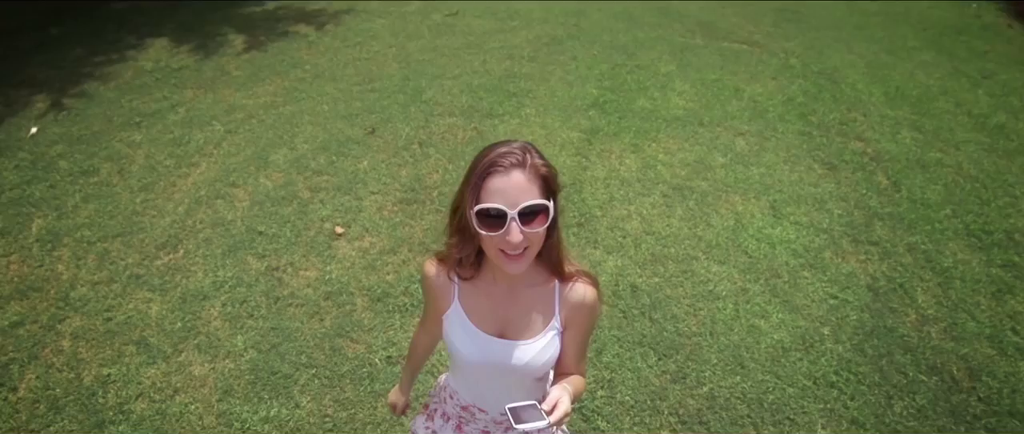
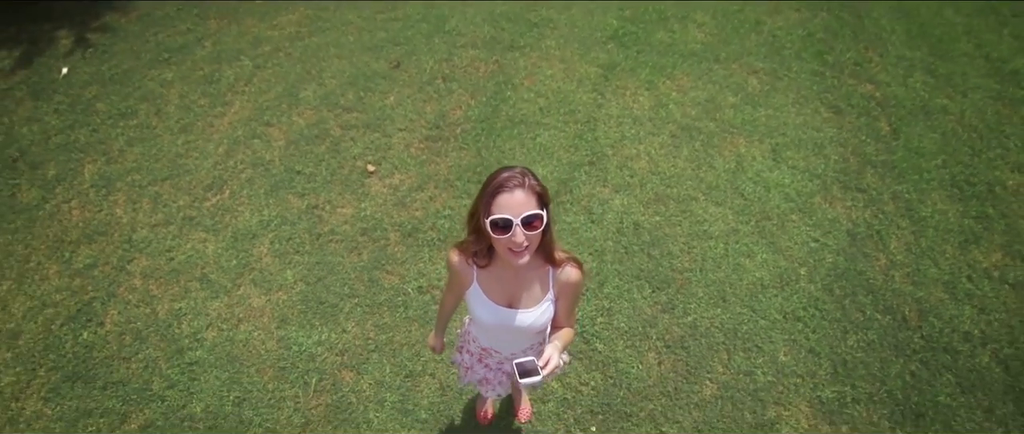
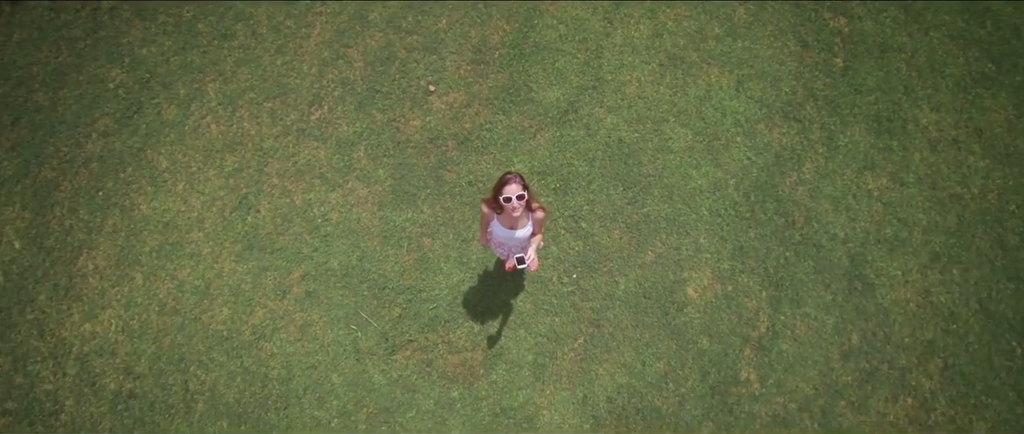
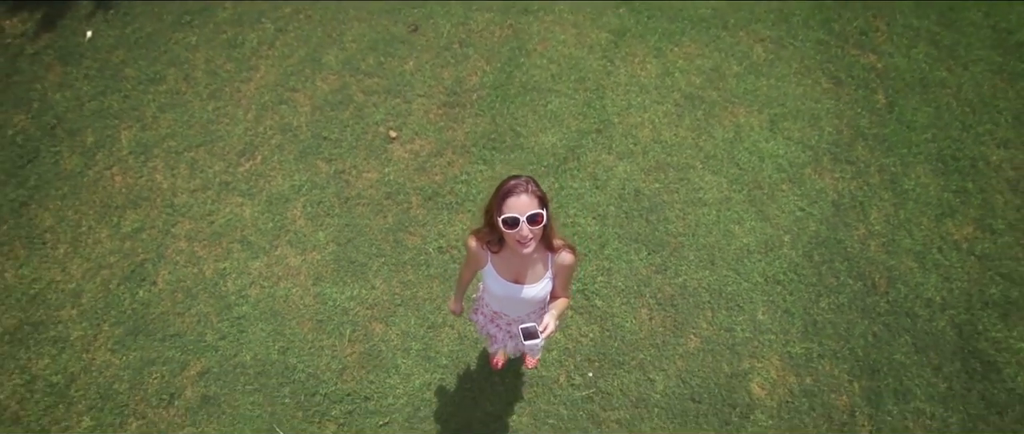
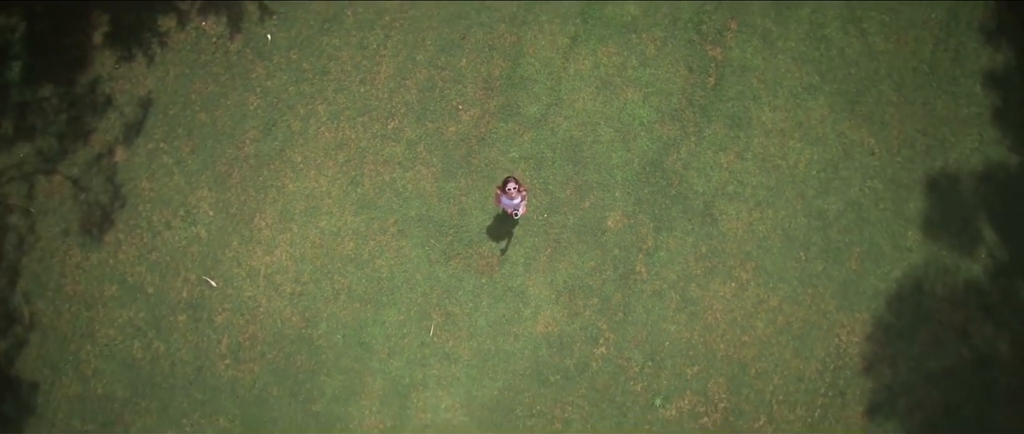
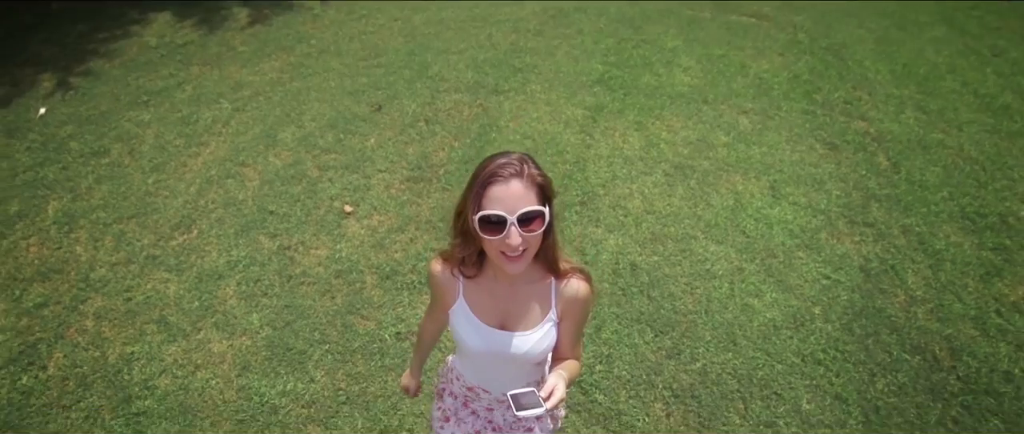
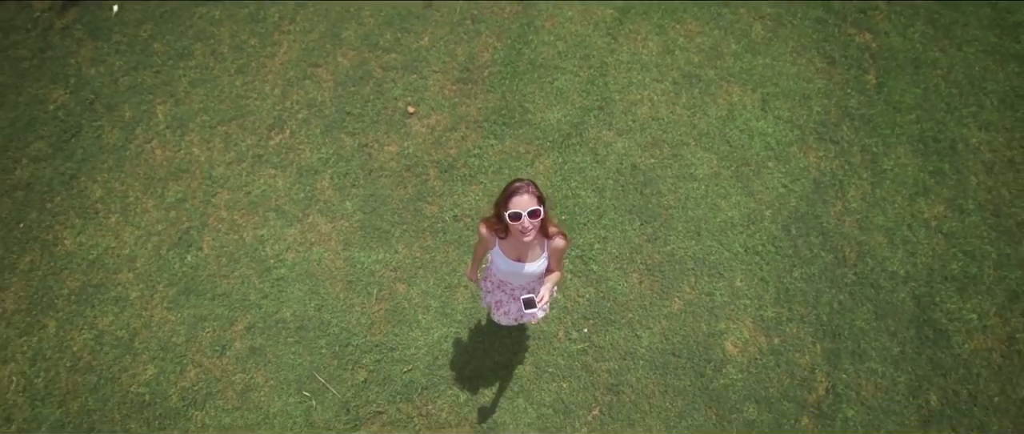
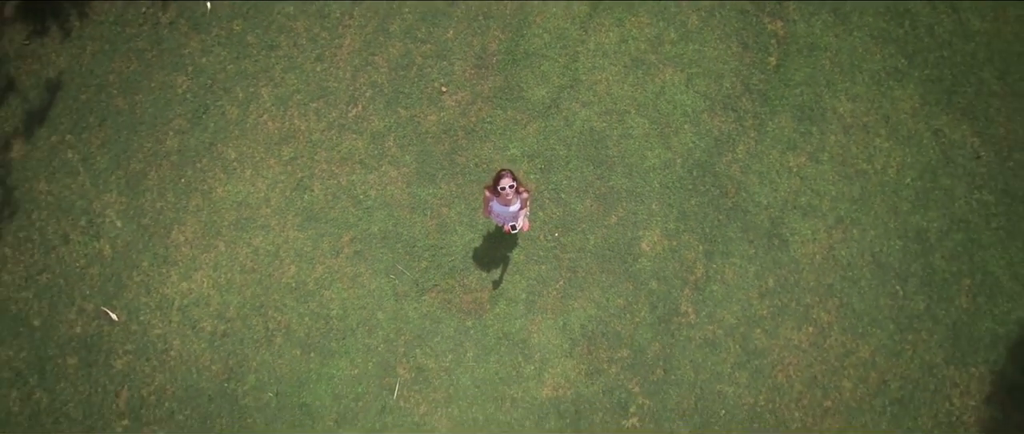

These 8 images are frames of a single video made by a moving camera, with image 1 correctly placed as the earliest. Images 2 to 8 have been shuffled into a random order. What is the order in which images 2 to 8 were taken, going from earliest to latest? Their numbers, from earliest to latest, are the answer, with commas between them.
6, 2, 4, 7, 3, 8, 5
